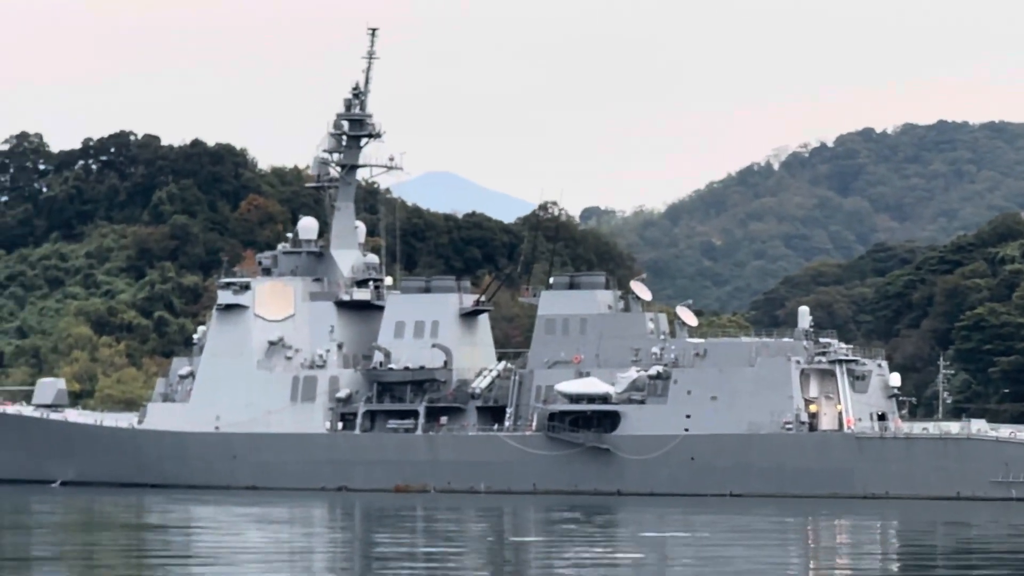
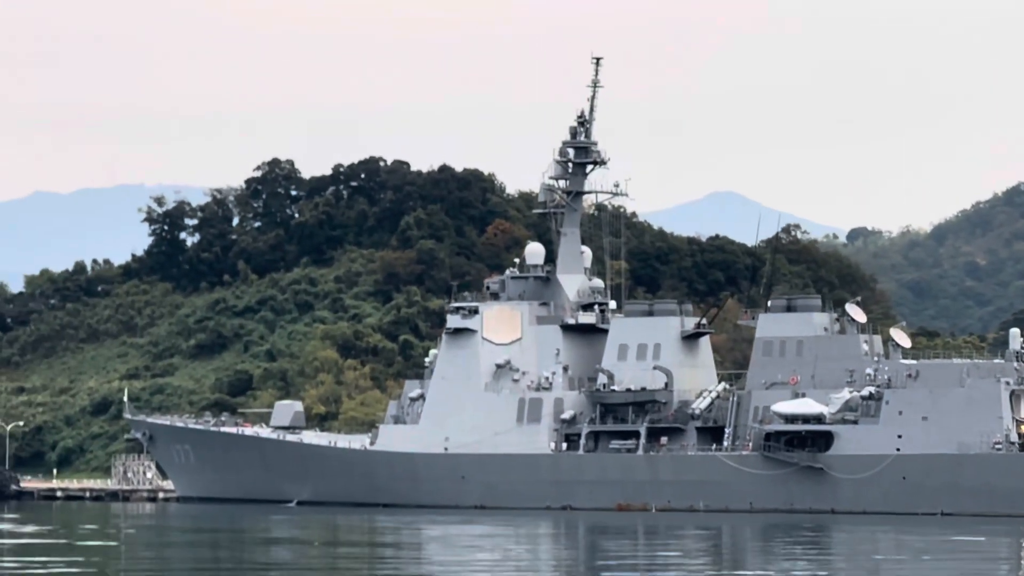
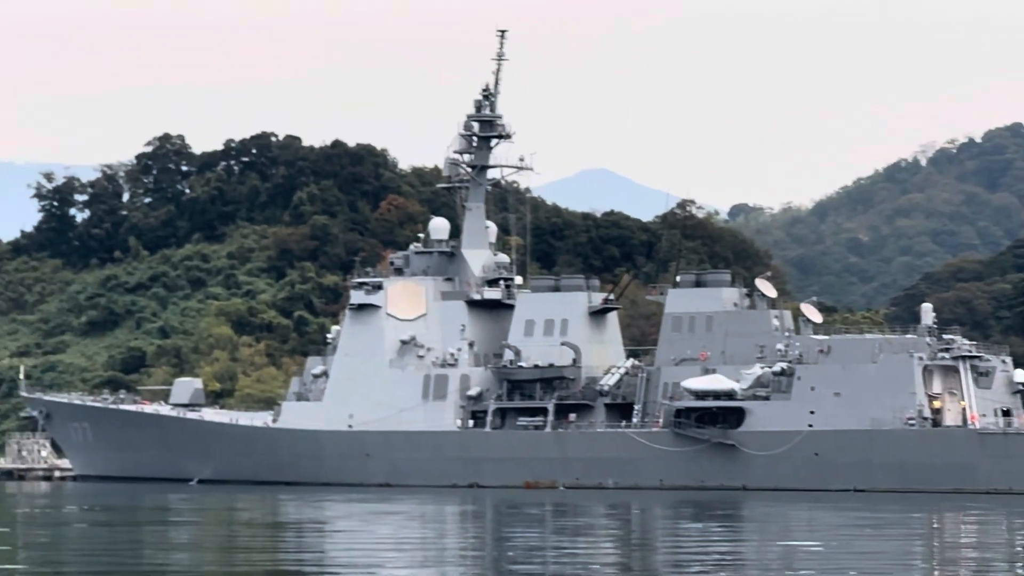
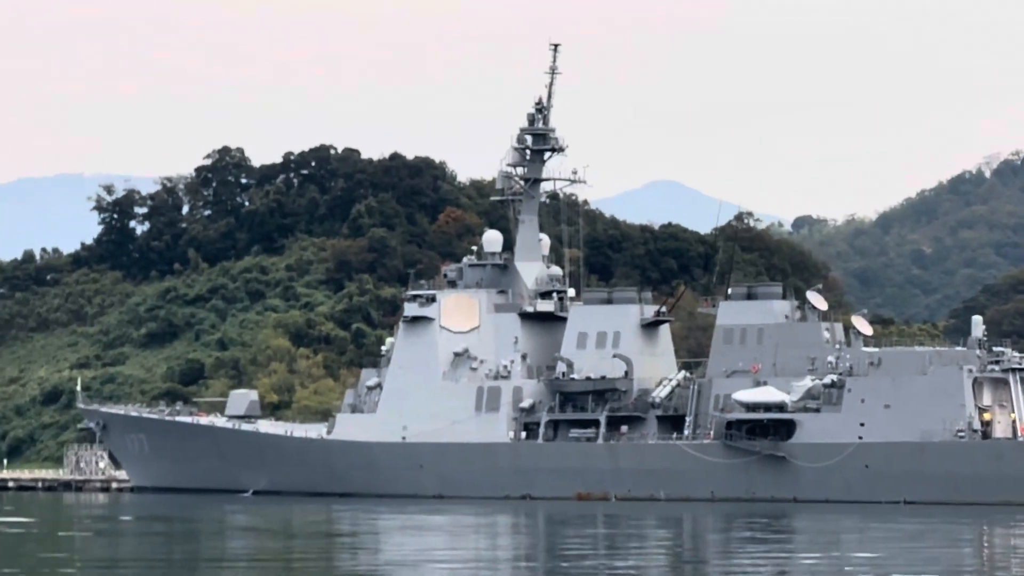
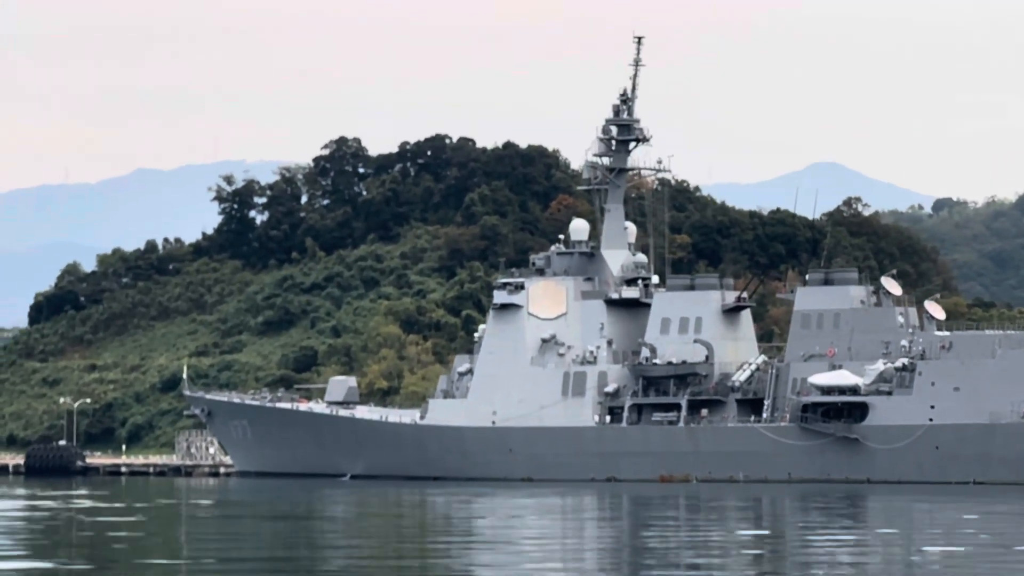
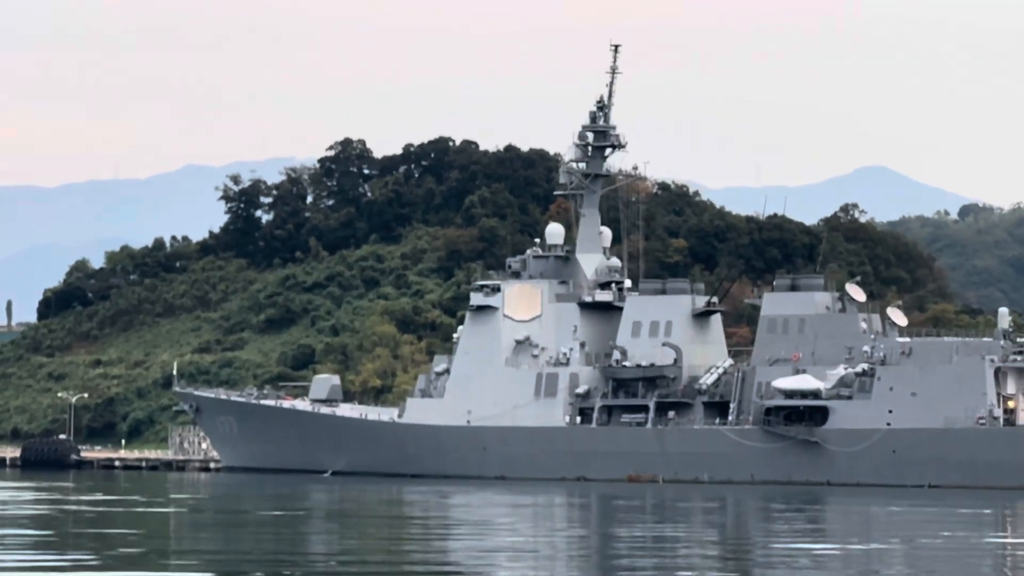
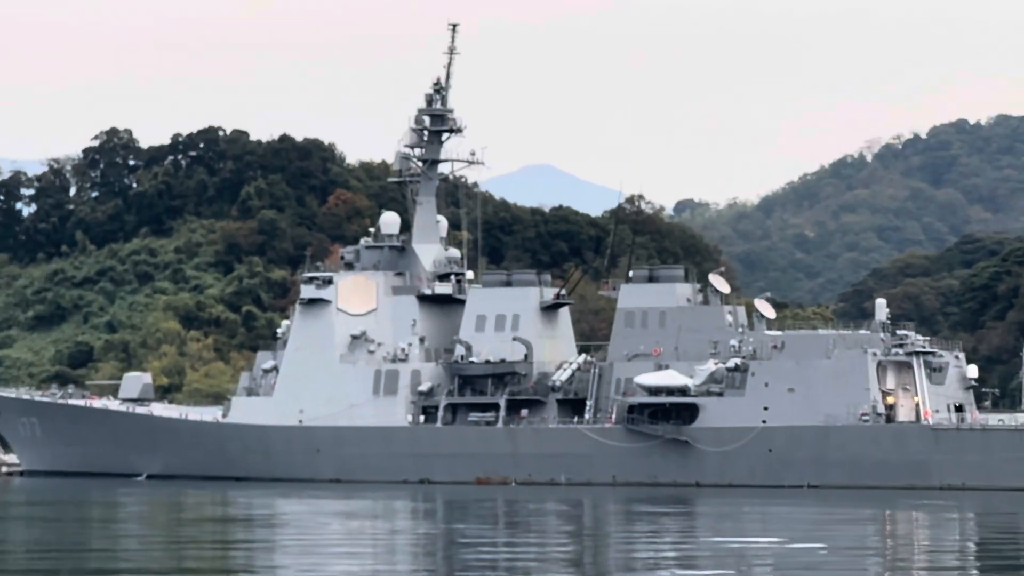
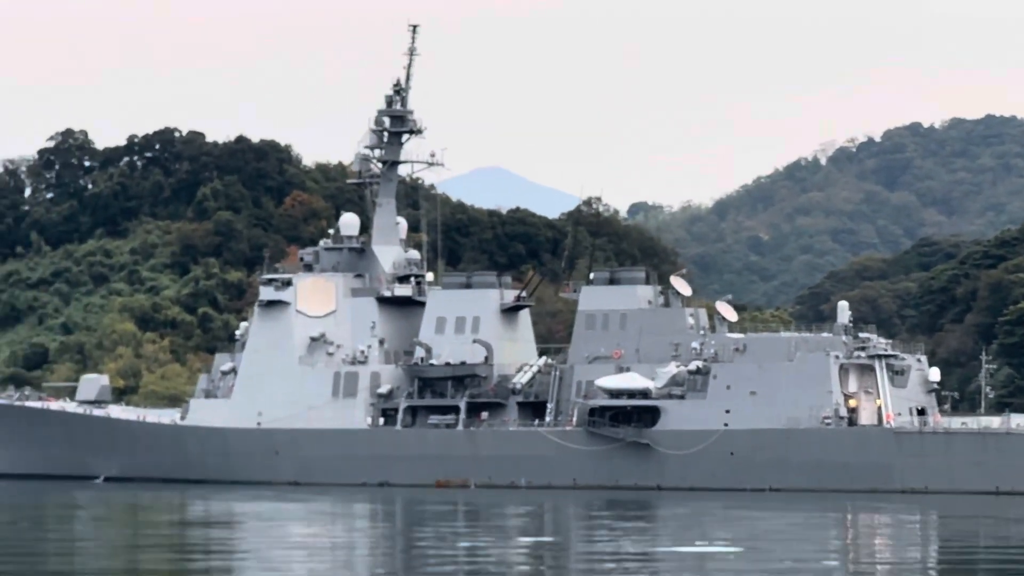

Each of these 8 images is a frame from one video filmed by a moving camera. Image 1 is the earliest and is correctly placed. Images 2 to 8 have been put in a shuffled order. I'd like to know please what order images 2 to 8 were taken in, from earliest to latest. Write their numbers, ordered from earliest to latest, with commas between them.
8, 7, 3, 4, 2, 5, 6
